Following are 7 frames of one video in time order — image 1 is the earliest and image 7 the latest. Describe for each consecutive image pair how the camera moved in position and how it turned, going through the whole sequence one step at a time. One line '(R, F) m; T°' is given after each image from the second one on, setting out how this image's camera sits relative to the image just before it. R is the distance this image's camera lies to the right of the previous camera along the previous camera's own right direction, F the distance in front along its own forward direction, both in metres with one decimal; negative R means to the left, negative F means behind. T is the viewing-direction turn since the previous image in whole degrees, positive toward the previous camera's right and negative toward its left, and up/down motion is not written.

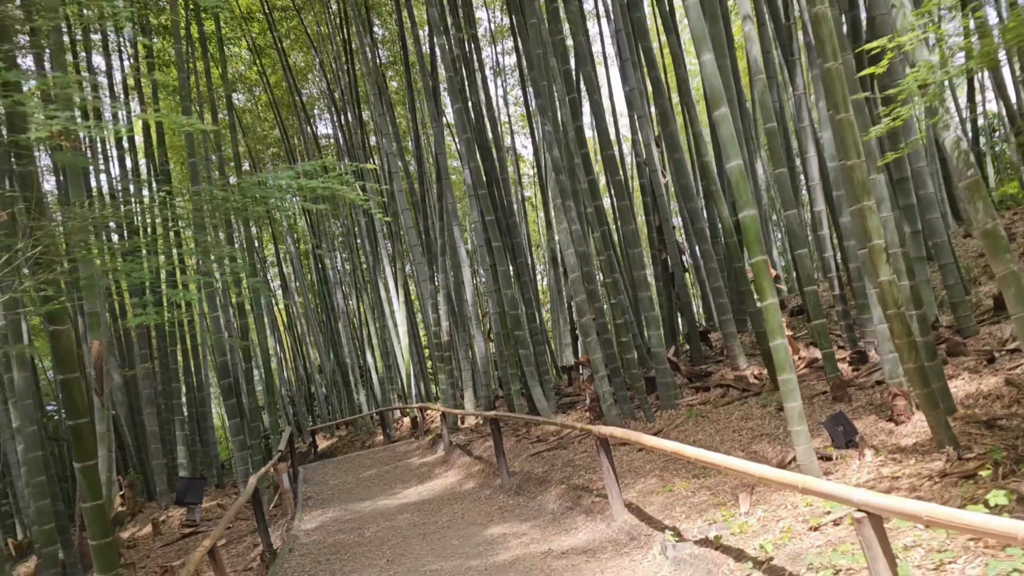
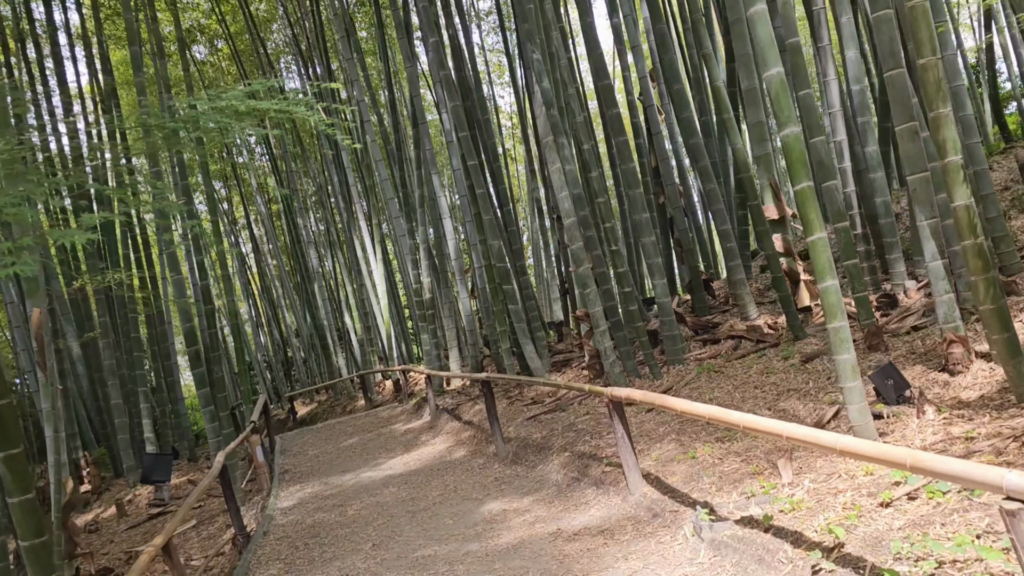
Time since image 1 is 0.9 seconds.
(0.0, +0.4) m; +1°
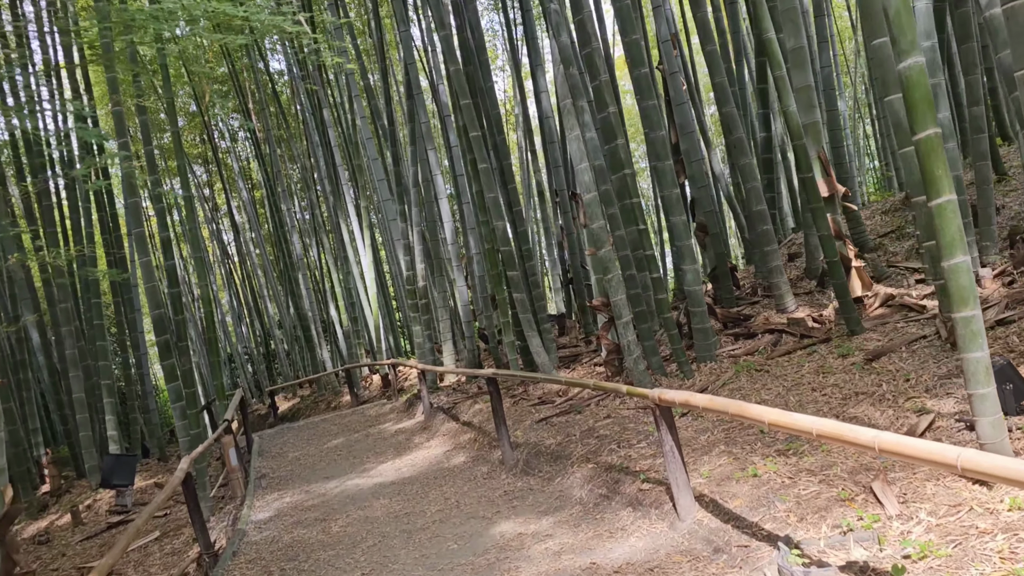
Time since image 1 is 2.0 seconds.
(-0.1, +0.5) m; +1°
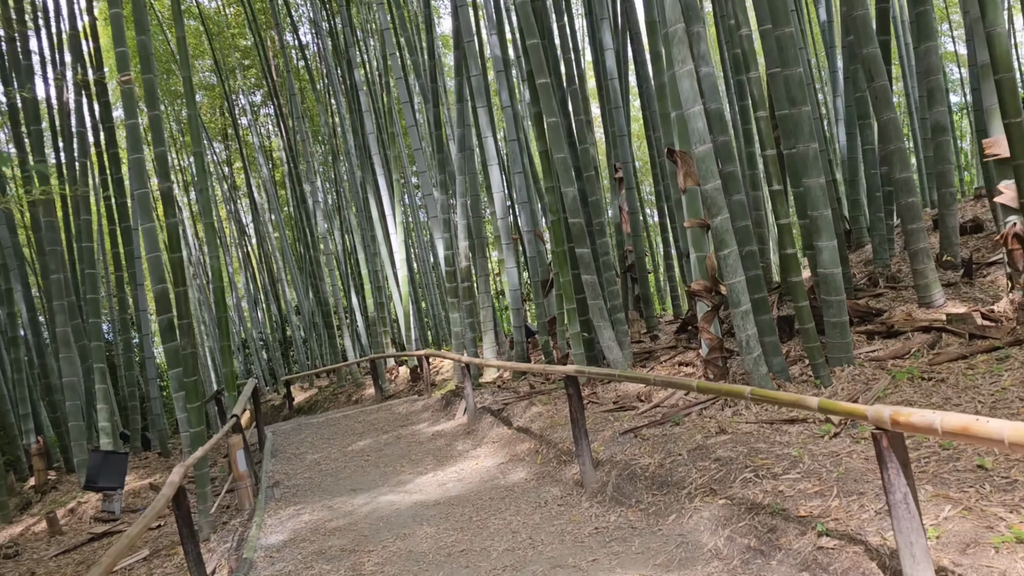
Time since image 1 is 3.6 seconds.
(-0.2, +0.7) m; -1°
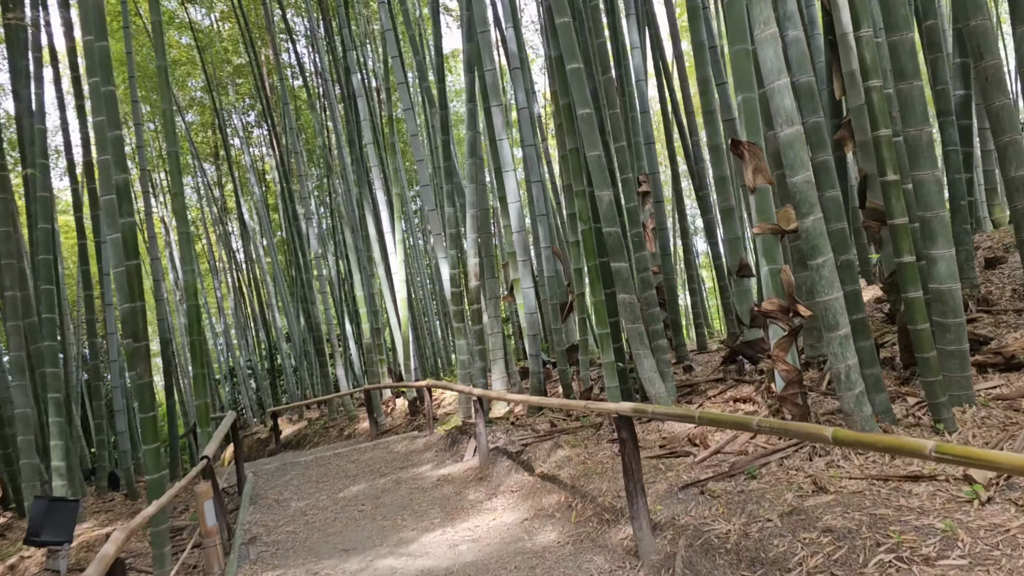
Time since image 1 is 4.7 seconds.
(-0.1, +0.5) m; 0°
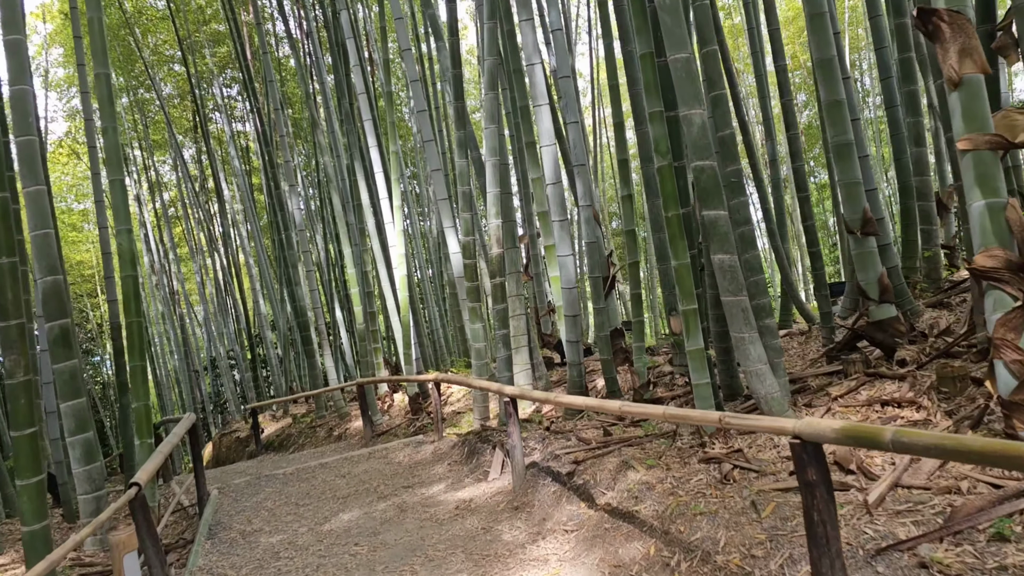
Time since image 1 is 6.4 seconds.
(-0.1, +0.8) m; +1°
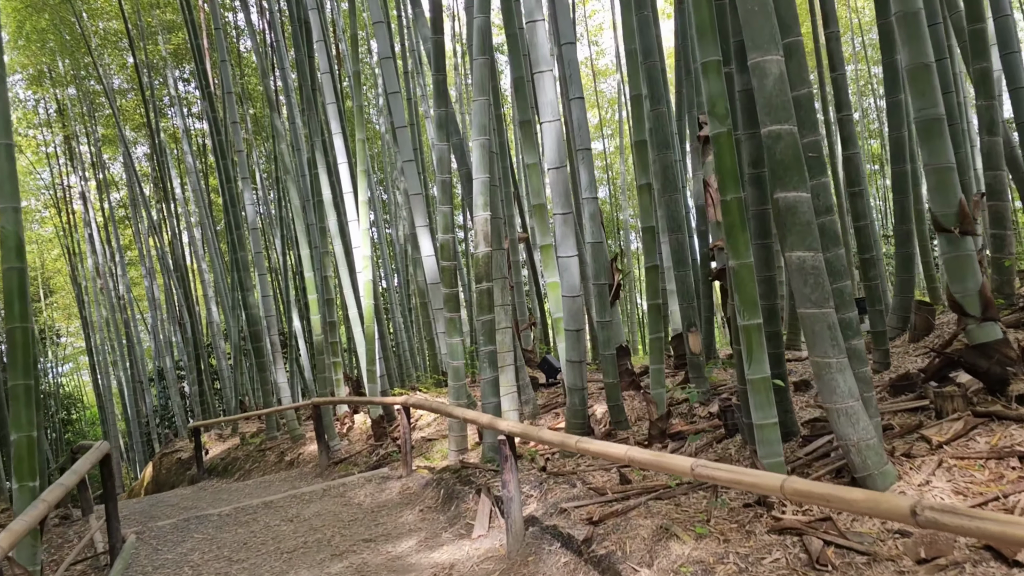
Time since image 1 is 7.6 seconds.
(-0.1, +0.6) m; +2°
